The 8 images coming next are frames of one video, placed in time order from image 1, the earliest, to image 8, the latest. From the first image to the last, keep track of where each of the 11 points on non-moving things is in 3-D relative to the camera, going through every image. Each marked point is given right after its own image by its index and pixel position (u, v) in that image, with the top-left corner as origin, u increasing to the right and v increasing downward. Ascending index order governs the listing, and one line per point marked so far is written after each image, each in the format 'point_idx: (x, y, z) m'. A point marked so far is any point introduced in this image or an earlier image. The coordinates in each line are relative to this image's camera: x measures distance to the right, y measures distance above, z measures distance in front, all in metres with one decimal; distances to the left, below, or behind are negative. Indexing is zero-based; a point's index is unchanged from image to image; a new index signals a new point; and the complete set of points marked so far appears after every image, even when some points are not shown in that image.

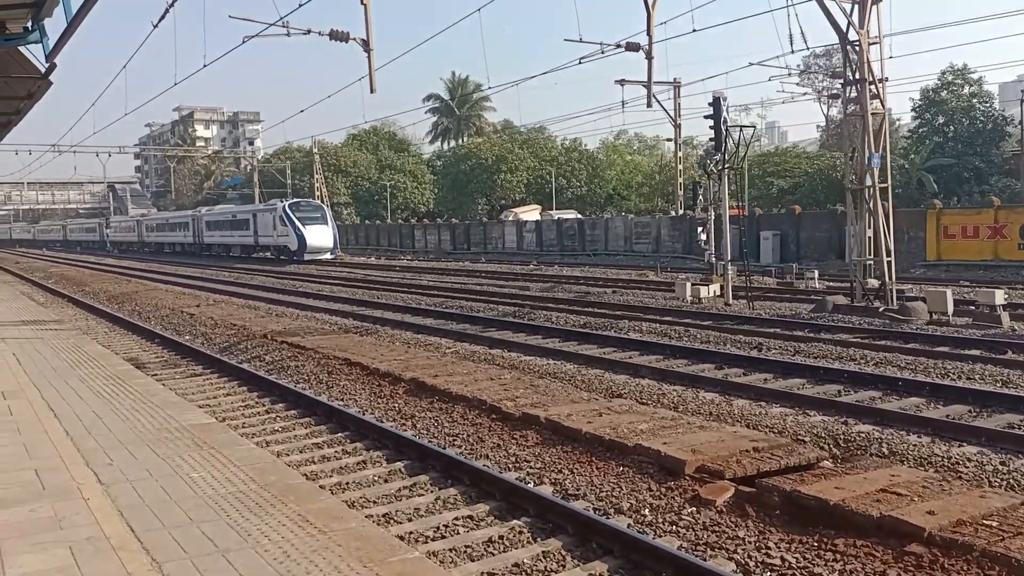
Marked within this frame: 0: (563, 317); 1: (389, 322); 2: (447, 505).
0: (+1.1, -0.6, +17.3) m
1: (-2.5, -0.7, +16.9) m
2: (-0.5, -1.8, +6.9) m
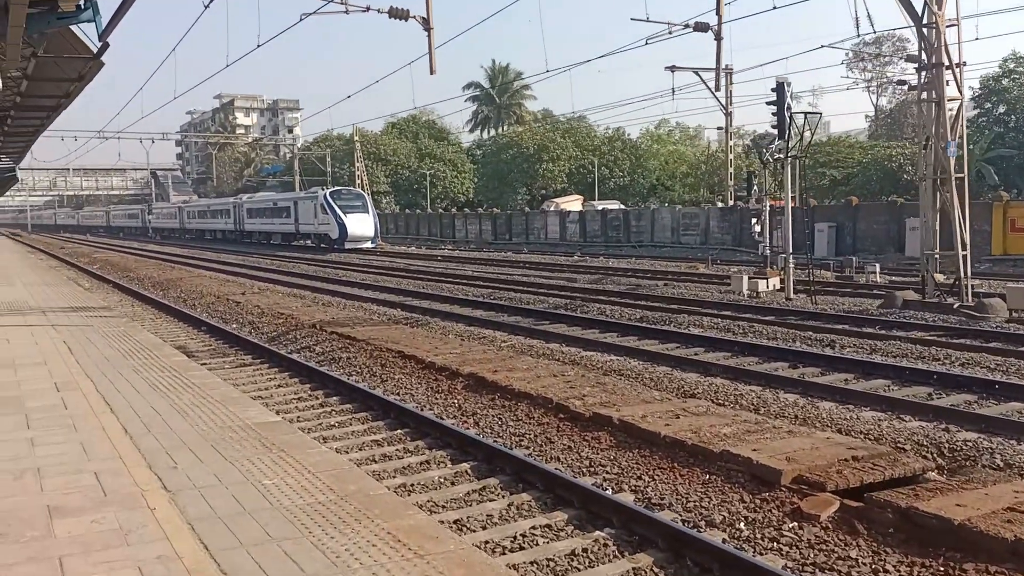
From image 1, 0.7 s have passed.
0: (+2.2, -0.4, +16.8) m
1: (-1.4, -0.5, +16.5) m
2: (+0.1, -1.7, +6.4) m
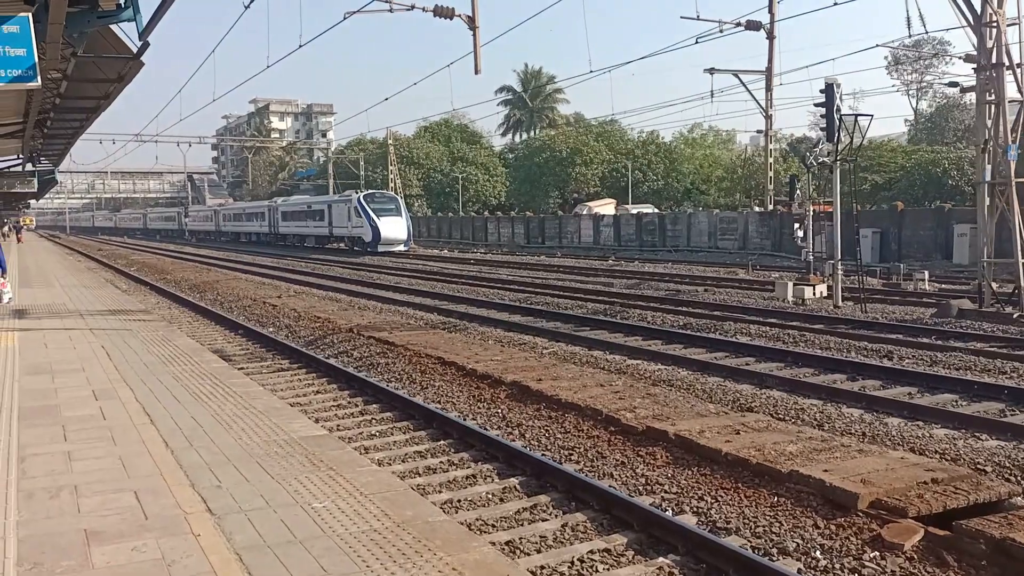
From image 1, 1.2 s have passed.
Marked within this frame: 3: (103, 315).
0: (+2.9, -0.6, +16.4) m
1: (-0.7, -0.6, +16.2) m
2: (+0.5, -1.8, +6.0) m
3: (-6.5, -0.5, +13.4) m
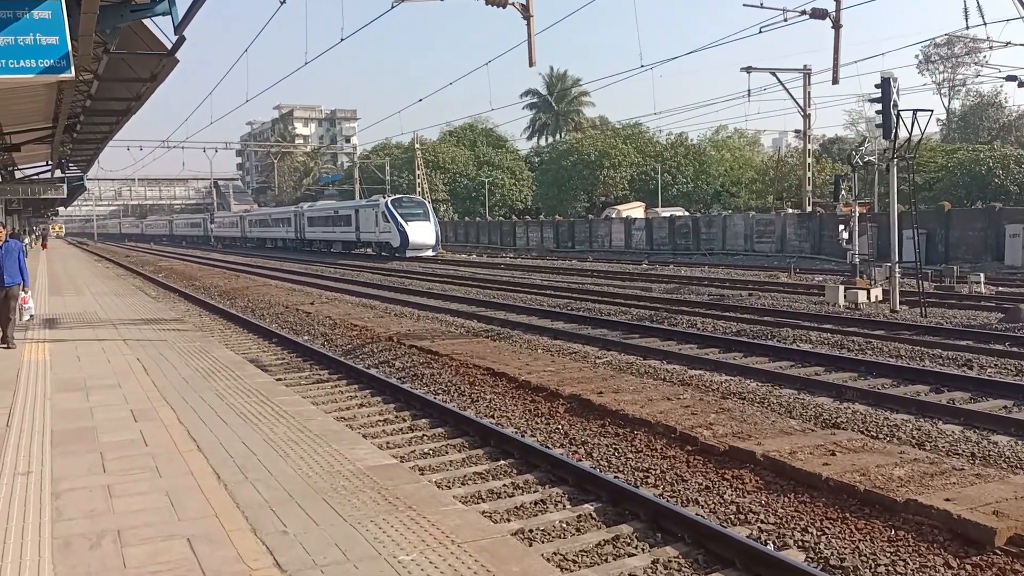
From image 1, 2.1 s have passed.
0: (+3.7, -0.7, +15.6) m
1: (+0.1, -0.7, +15.6) m
2: (+1.0, -1.8, +5.4) m
3: (-5.8, -0.6, +12.9) m
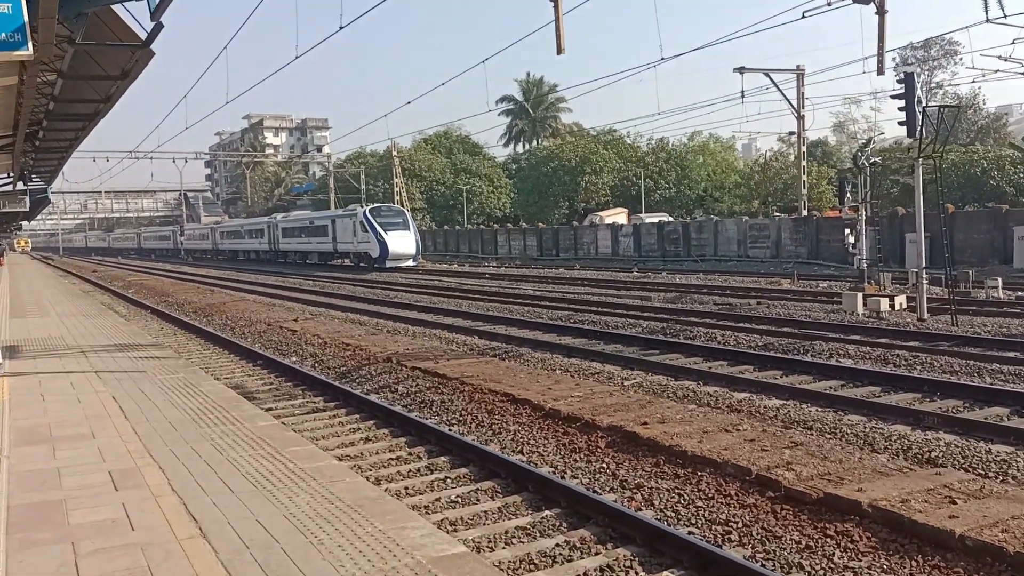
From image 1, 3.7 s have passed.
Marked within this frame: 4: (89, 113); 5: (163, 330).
0: (+3.8, -0.8, +14.6) m
1: (+0.2, -1.0, +14.5) m
2: (+1.5, -1.9, +4.3) m
3: (-5.6, -0.9, +11.6) m
4: (-8.1, +3.4, +16.0) m
5: (-7.9, -0.9, +18.9) m
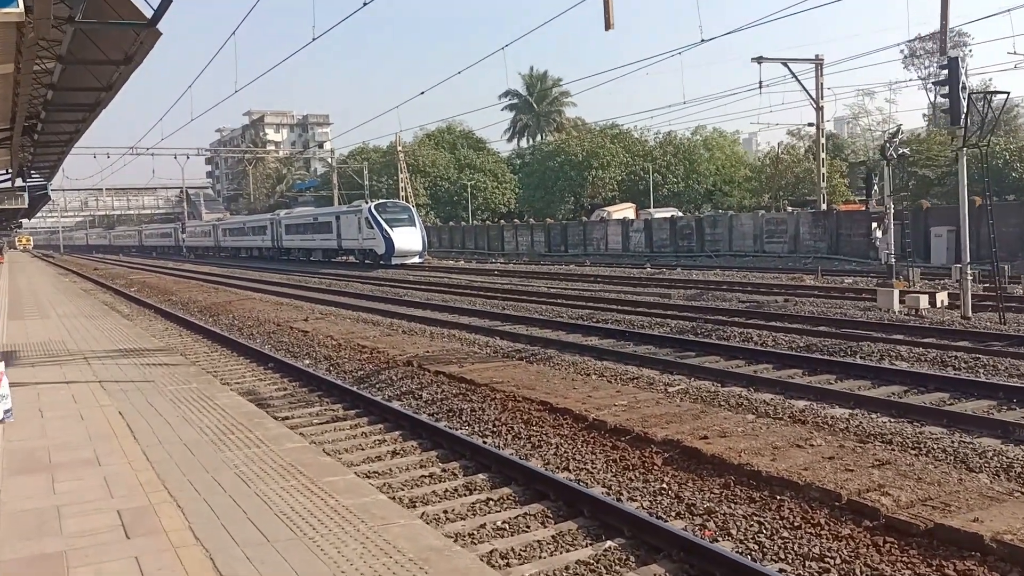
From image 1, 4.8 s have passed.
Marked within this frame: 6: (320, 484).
0: (+4.3, -0.8, +13.9) m
1: (+0.7, -0.9, +13.7) m
2: (+1.9, -2.0, +3.5) m
3: (-5.2, -0.9, +10.8) m
4: (-7.7, +3.4, +15.3) m
5: (-7.5, -0.9, +18.2) m
6: (-1.3, -1.2, +5.5) m
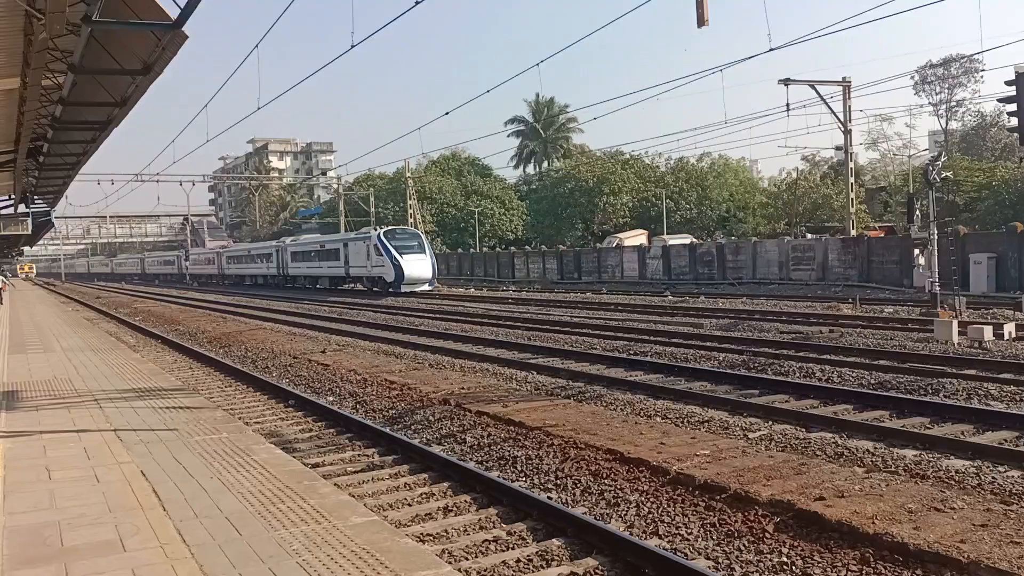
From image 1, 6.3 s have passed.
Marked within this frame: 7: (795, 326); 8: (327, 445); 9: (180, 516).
0: (+4.9, -1.3, +12.8) m
1: (+1.3, -1.4, +12.7) m
2: (+2.5, -2.1, +2.4) m
3: (-4.5, -1.3, +9.8) m
4: (-7.1, +2.8, +14.4) m
5: (-6.8, -1.5, +17.1) m
6: (-0.7, -1.4, +4.4) m
7: (+6.7, -0.9, +19.9) m
8: (-2.3, -1.9, +10.2) m
9: (-2.1, -1.4, +5.3) m
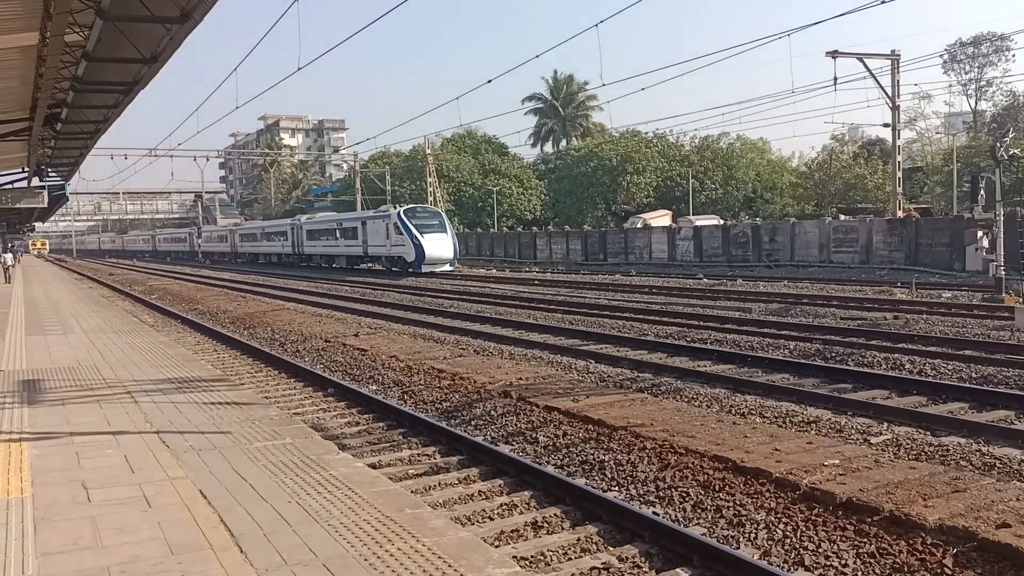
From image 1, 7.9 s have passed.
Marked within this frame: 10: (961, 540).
0: (+5.8, -1.1, +11.7) m
1: (+2.1, -1.2, +11.6) m
2: (+3.3, -2.1, +1.4) m
3: (-3.7, -1.1, +8.8) m
4: (-6.2, +3.2, +13.3) m
5: (-5.9, -1.1, +16.1) m
6: (+0.1, -1.4, +3.4) m
7: (+7.6, -0.5, +18.8) m
8: (-1.4, -1.7, +9.2) m
9: (-1.3, -1.3, +4.2) m
10: (+2.8, -1.6, +5.4) m
